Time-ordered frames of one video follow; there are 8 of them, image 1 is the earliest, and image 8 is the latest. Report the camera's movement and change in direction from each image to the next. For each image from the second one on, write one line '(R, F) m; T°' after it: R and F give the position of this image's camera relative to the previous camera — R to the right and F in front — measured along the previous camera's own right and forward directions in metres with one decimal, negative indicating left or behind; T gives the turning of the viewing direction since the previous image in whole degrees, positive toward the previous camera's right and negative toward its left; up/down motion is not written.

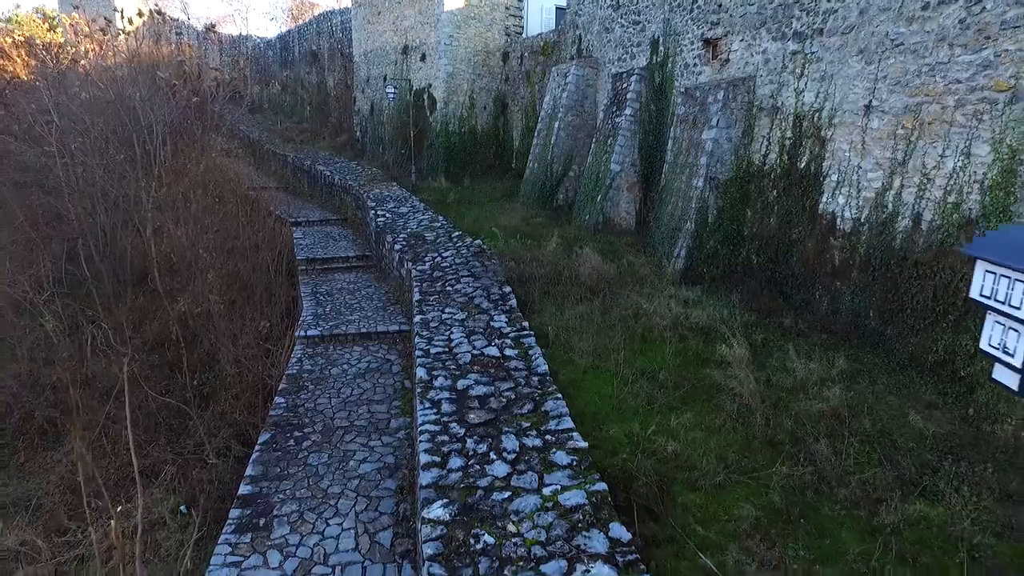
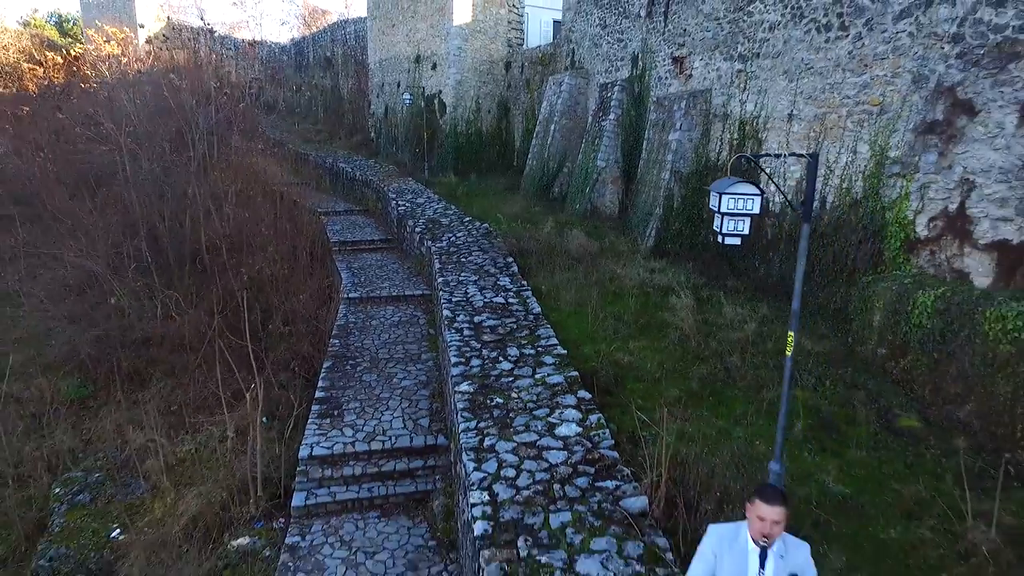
(0.0, -1.4) m; 0°
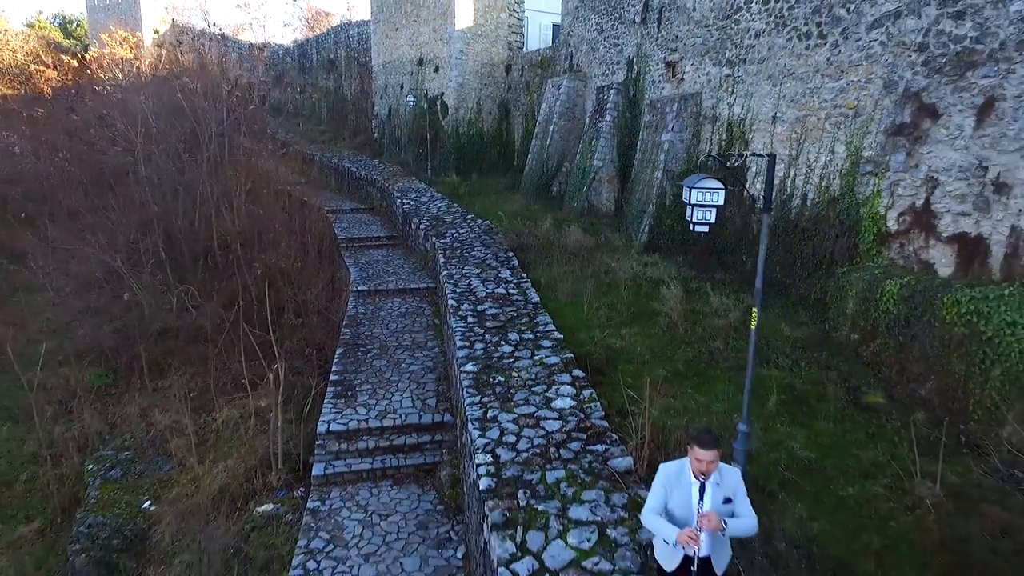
(0.0, -0.4) m; 0°
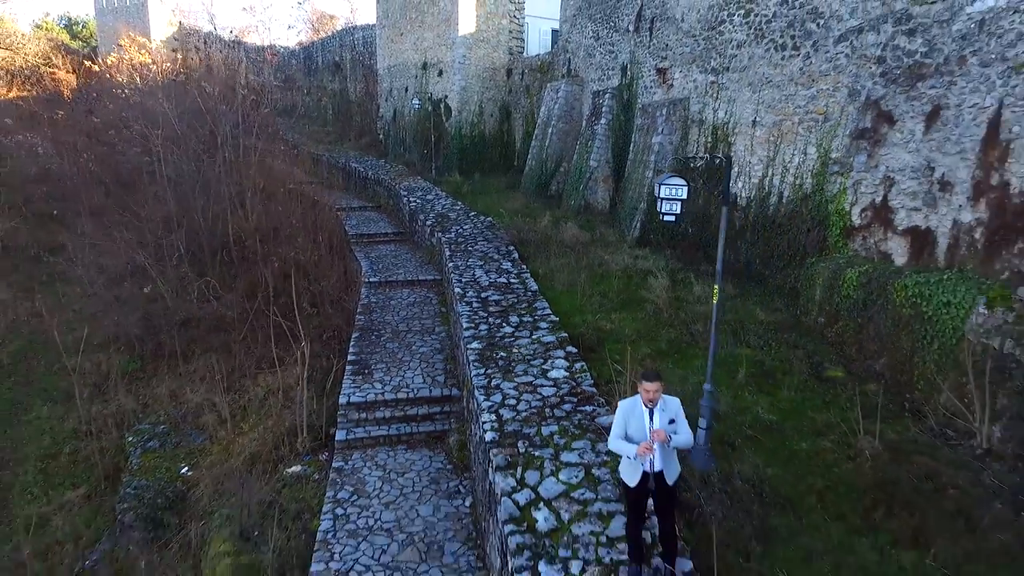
(0.0, -0.6) m; 0°
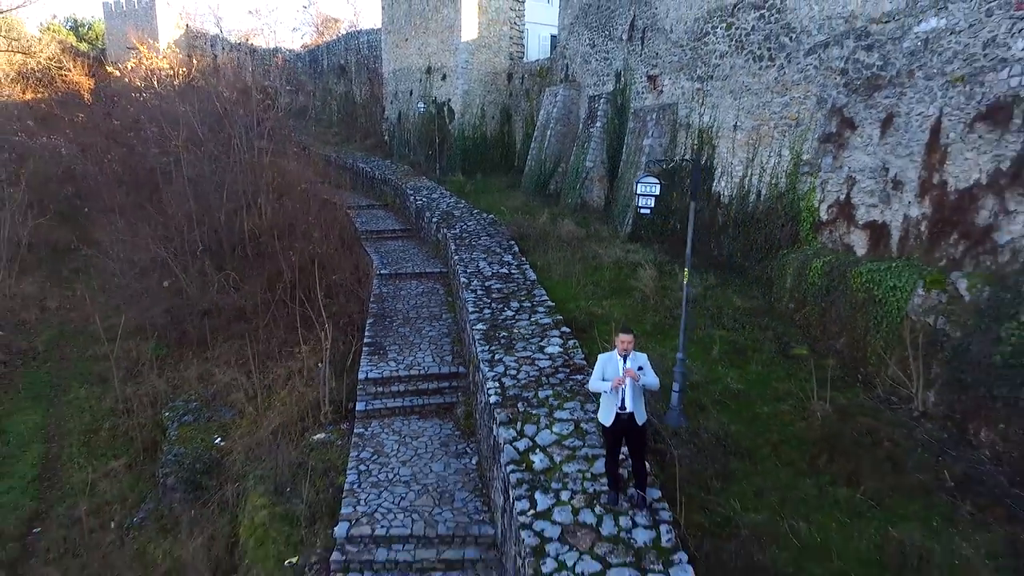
(0.0, -0.6) m; 0°
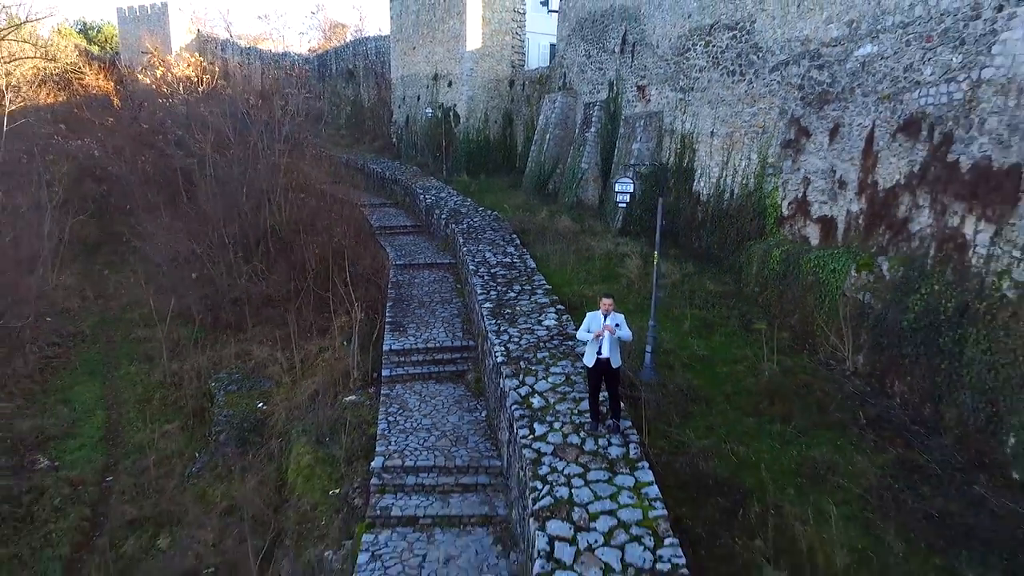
(0.0, -1.0) m; 0°
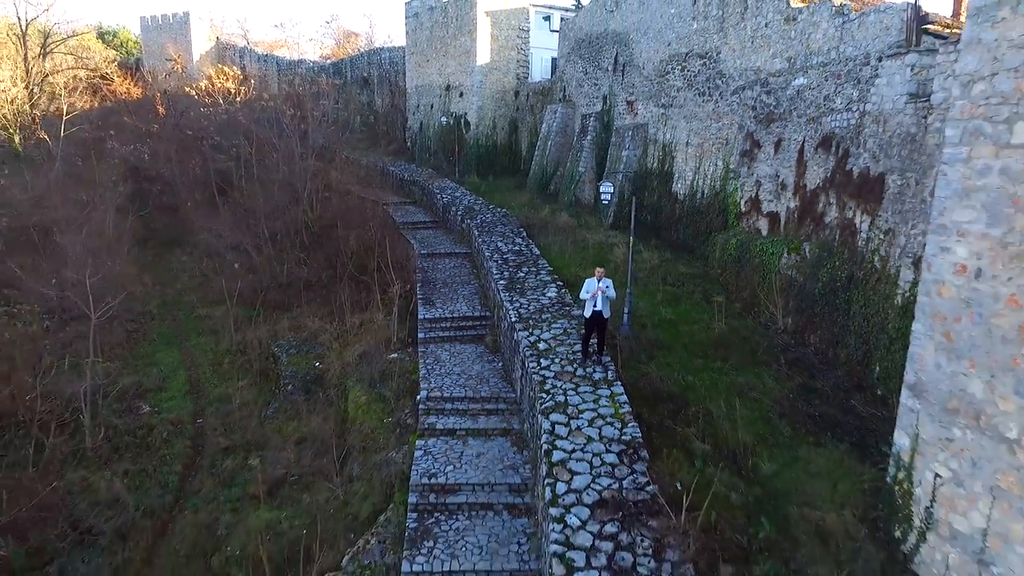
(-0.1, -1.7) m; 0°
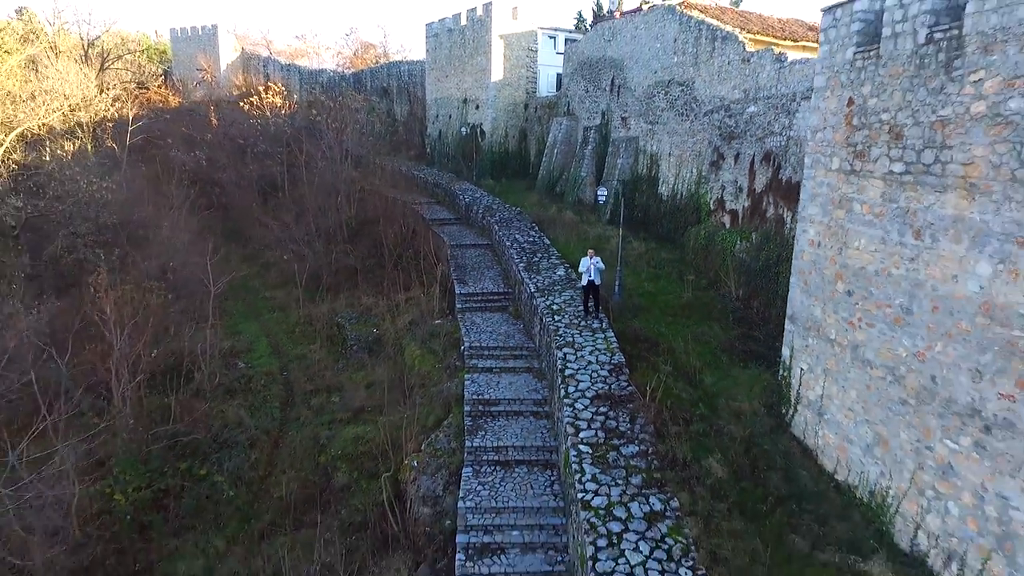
(-0.2, -2.3) m; 0°
